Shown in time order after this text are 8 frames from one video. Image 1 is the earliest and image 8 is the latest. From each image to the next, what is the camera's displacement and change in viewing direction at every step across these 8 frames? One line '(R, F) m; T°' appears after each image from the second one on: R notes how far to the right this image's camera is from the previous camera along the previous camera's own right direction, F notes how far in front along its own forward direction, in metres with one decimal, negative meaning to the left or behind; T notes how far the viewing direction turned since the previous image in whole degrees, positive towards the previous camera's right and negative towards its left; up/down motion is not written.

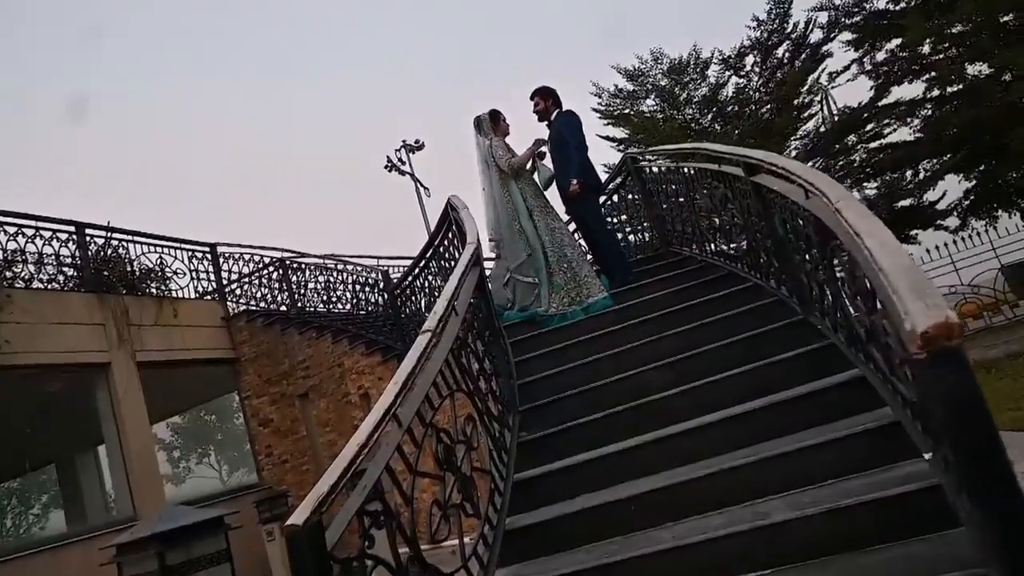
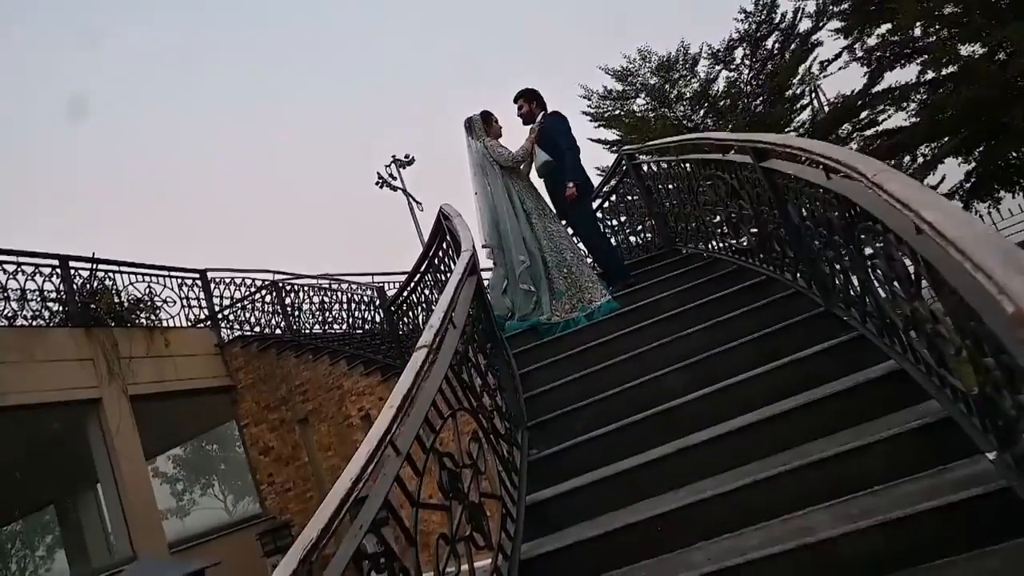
(0.0, +0.3) m; 0°
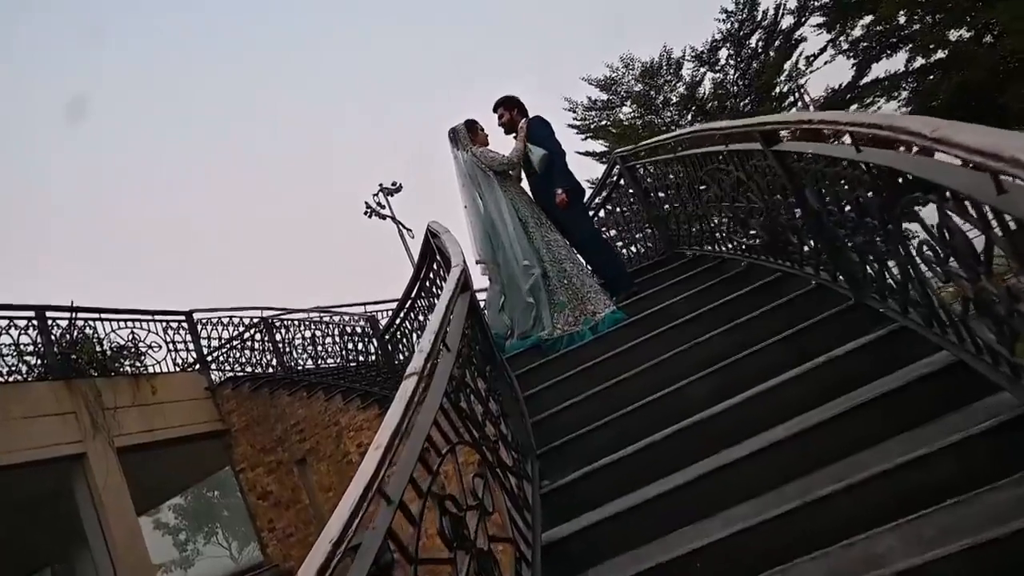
(0.0, +0.3) m; 0°
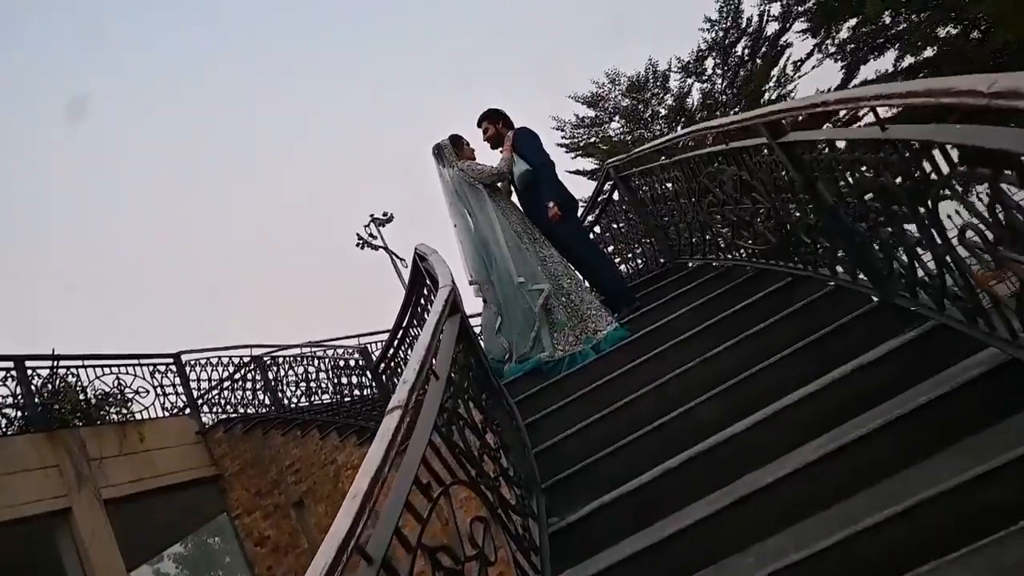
(0.0, +0.3) m; 0°
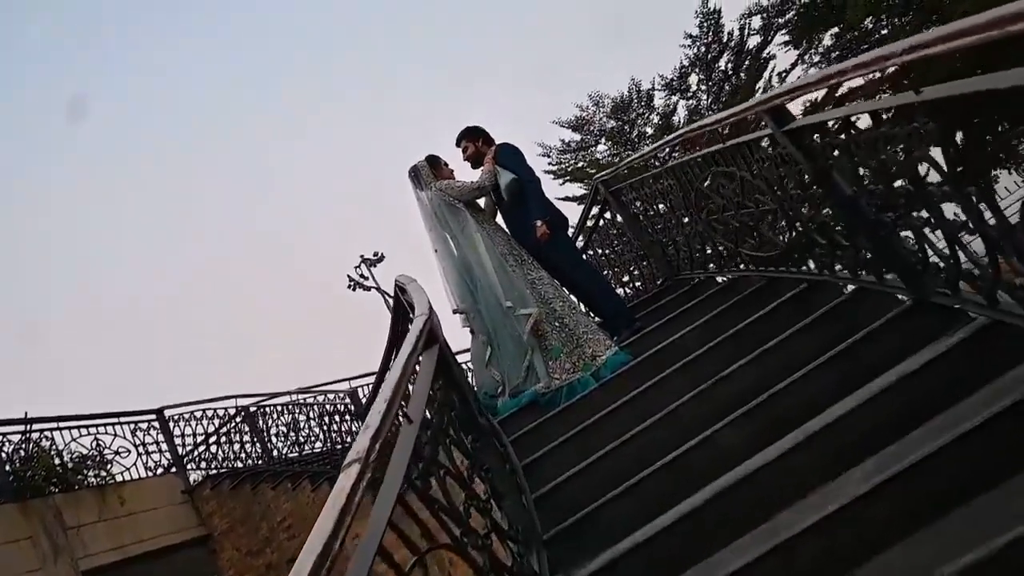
(0.0, +0.4) m; 0°
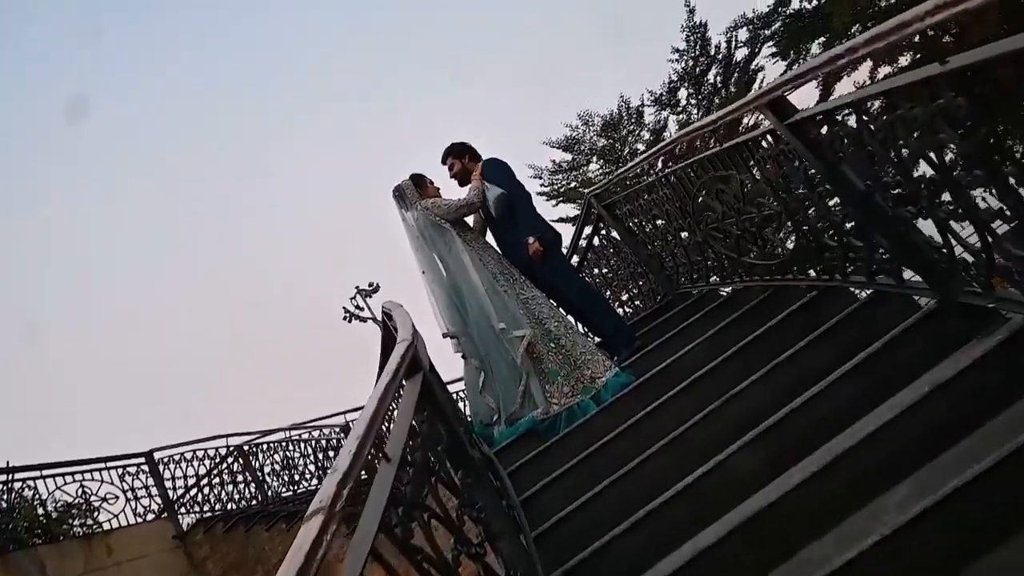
(0.0, +0.2) m; 0°
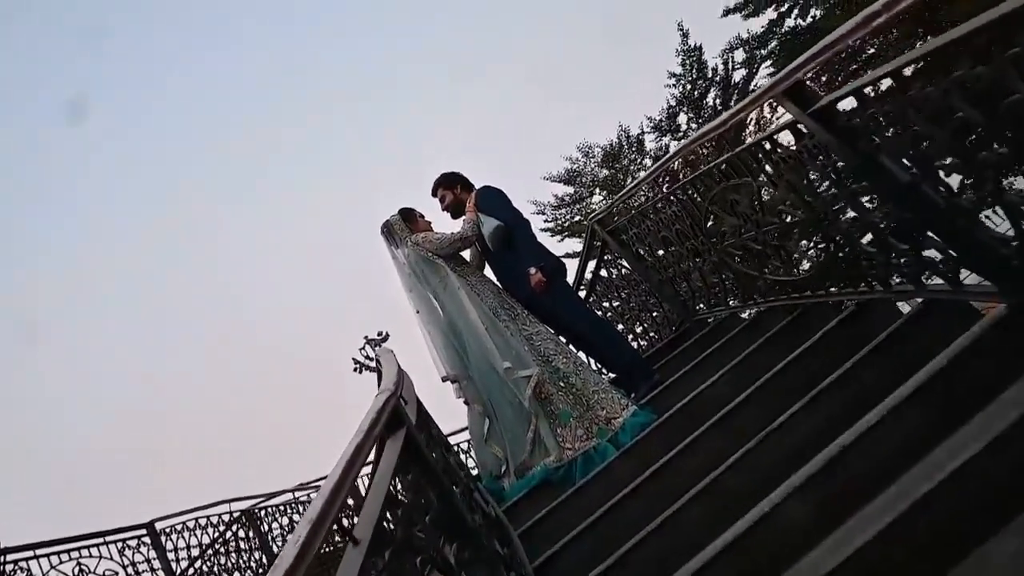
(+0.1, +0.4) m; -1°
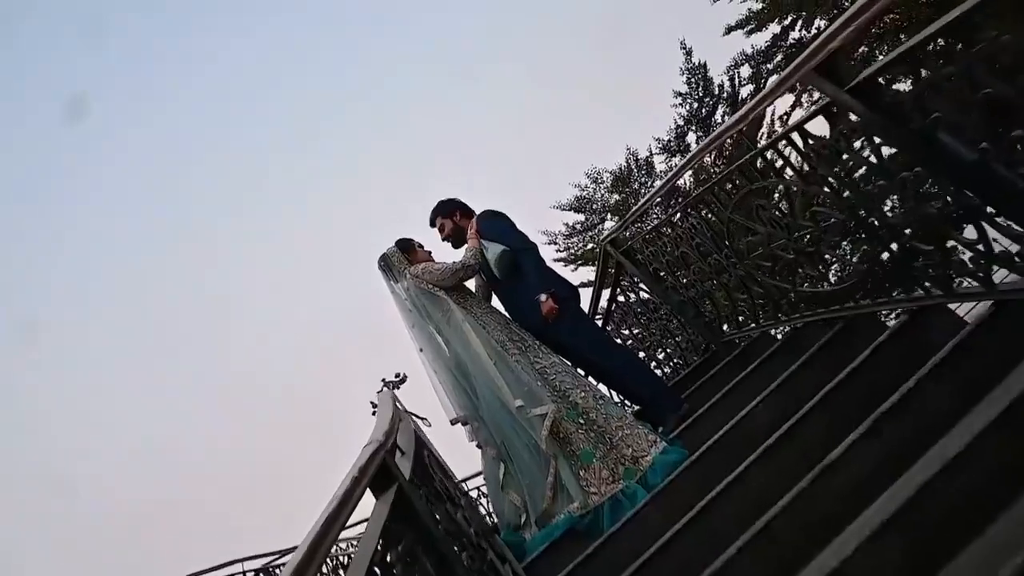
(0.0, +0.3) m; -1°
